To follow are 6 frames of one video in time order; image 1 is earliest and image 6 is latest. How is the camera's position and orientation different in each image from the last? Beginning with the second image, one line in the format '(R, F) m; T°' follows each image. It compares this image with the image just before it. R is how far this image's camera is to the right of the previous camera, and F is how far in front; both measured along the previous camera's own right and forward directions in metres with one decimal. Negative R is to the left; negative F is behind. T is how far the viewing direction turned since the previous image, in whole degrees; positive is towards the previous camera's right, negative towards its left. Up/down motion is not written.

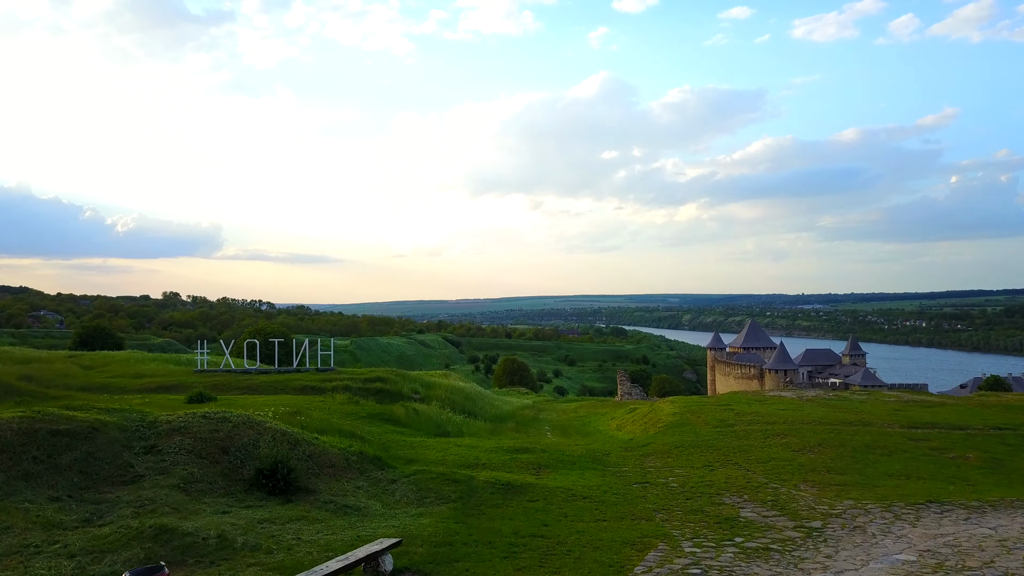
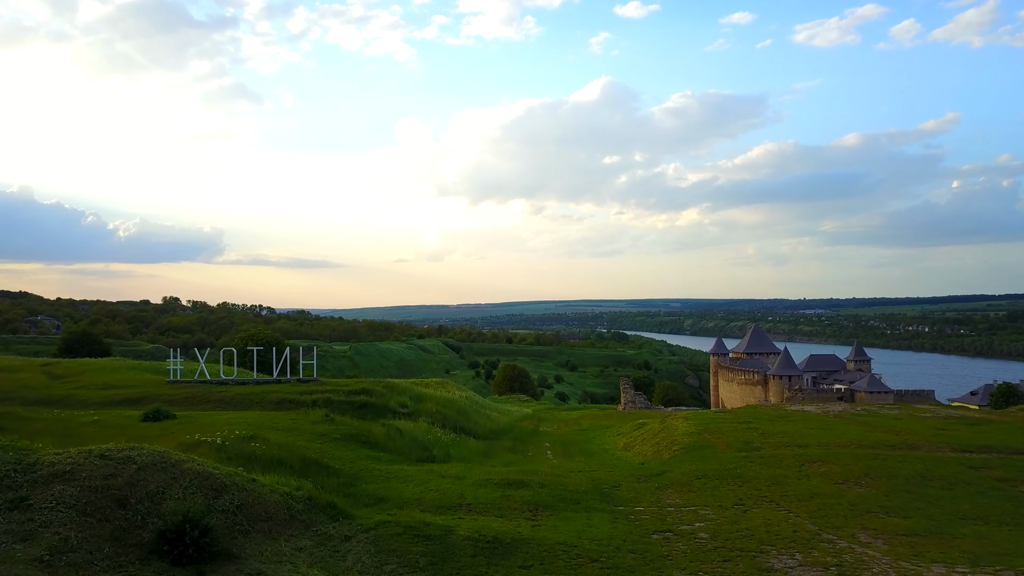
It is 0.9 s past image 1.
(+0.1, +1.0) m; 0°
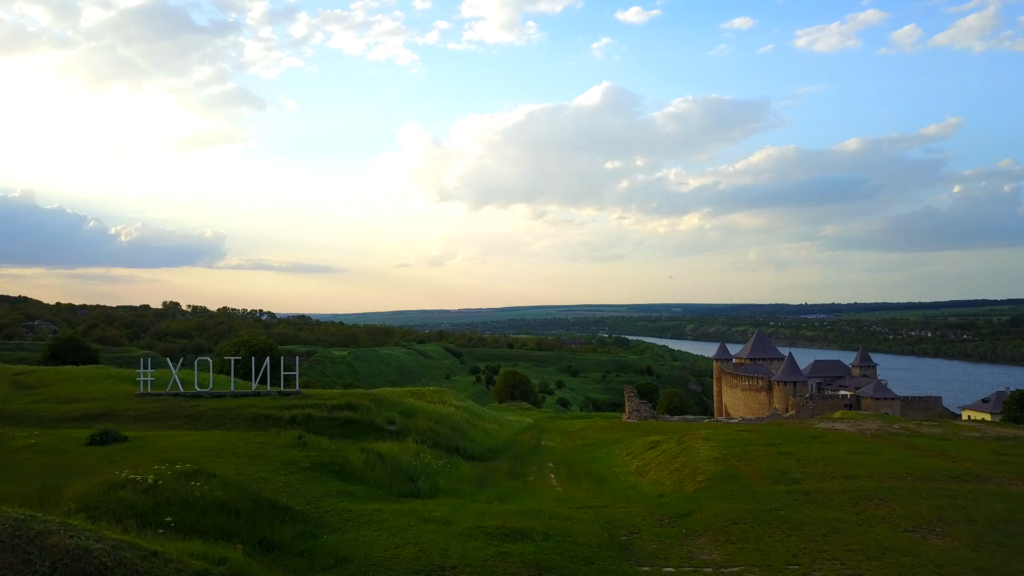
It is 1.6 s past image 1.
(0.0, +1.0) m; 0°
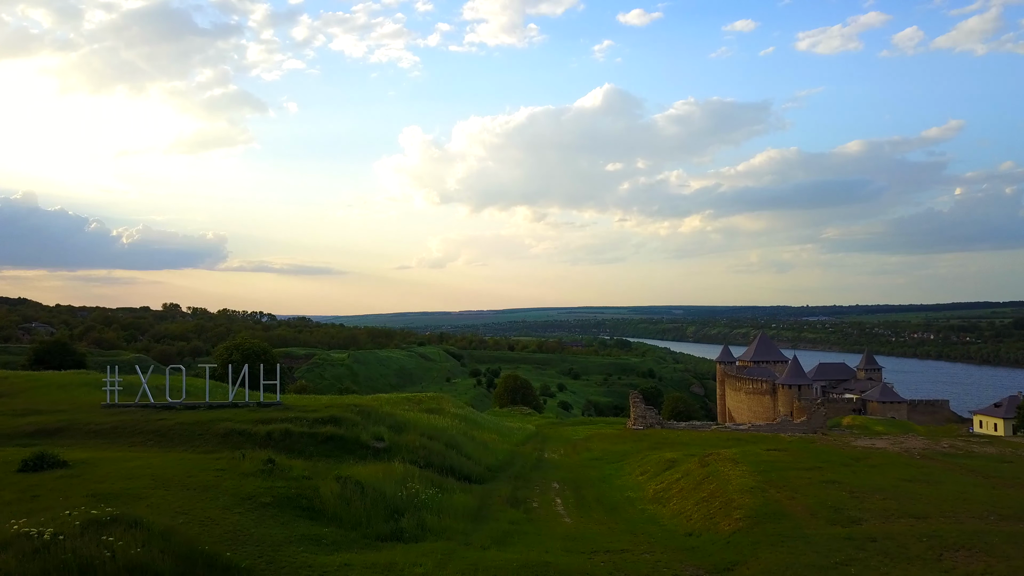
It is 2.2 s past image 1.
(0.0, +1.0) m; 0°
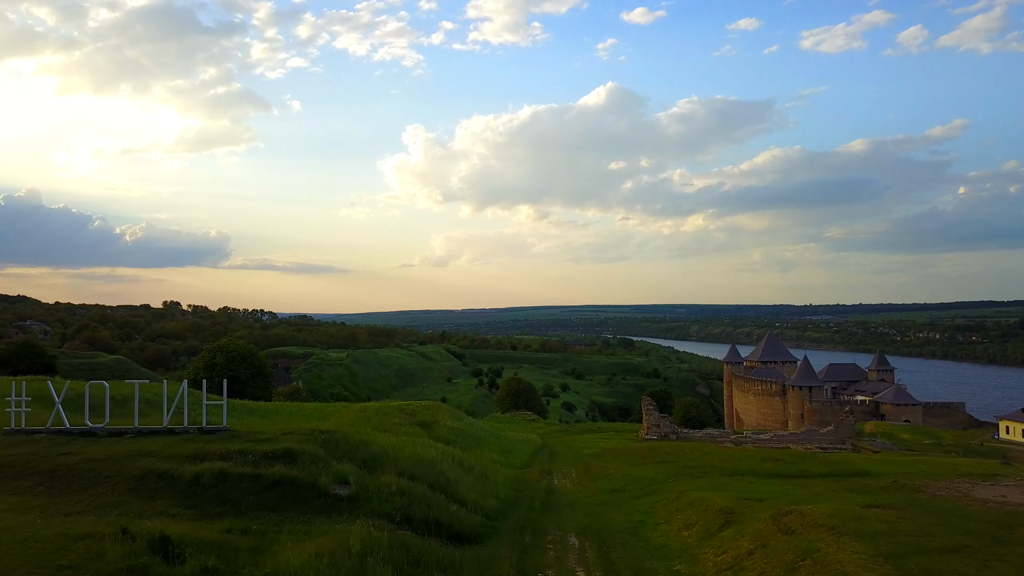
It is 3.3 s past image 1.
(0.0, +2.2) m; 0°
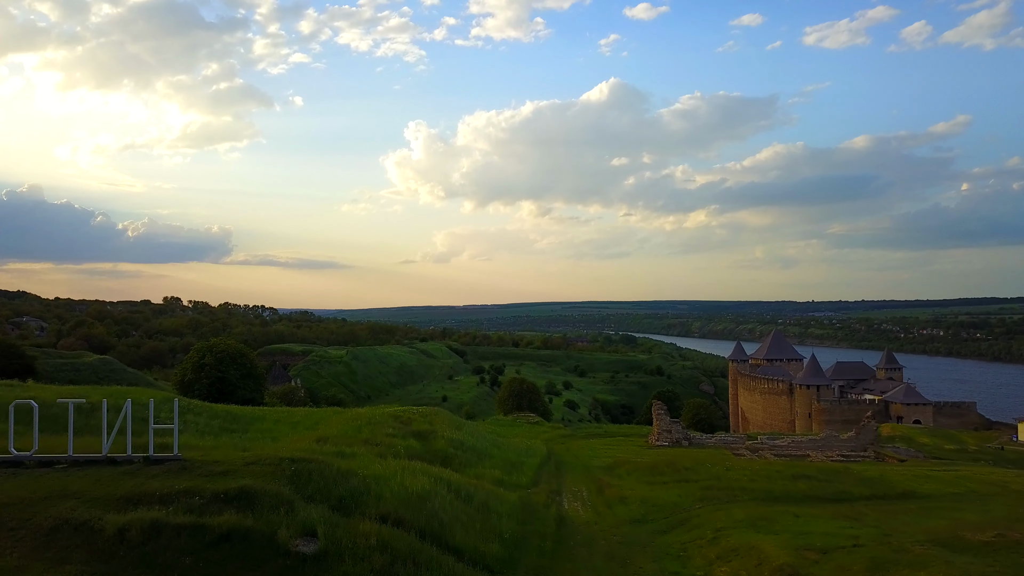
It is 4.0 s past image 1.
(0.0, +1.5) m; 0°
